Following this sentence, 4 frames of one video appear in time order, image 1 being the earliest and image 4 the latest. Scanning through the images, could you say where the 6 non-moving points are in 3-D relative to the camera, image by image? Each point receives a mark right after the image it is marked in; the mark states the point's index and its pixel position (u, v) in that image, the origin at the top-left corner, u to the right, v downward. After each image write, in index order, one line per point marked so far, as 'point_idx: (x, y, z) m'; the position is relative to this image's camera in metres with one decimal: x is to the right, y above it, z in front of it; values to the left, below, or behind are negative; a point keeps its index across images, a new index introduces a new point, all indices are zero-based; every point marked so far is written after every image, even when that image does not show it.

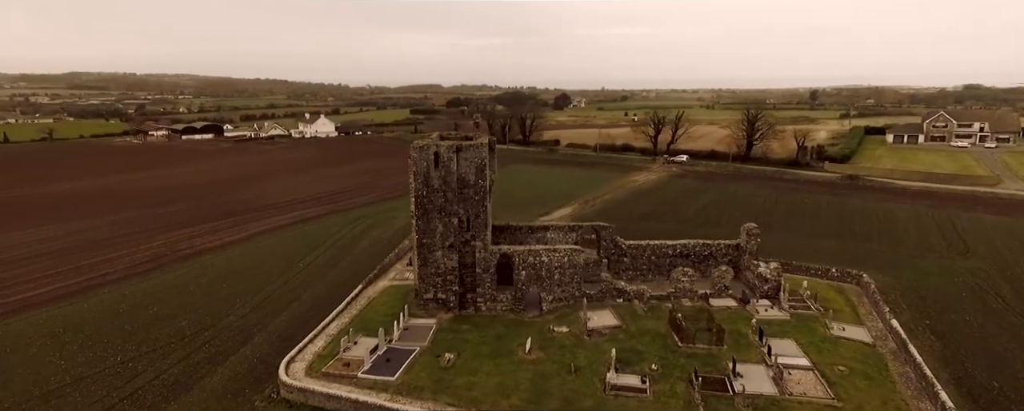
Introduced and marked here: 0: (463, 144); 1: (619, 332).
0: (-1.6, +2.0, +17.7) m
1: (+3.1, -3.7, +16.4) m
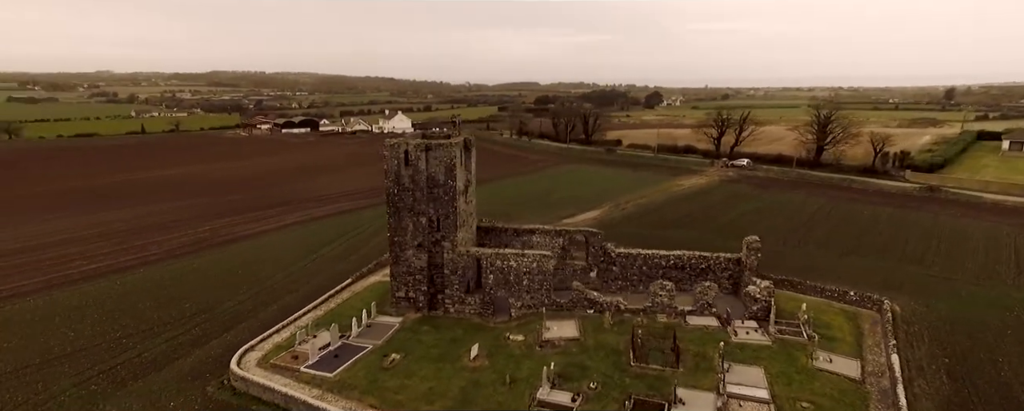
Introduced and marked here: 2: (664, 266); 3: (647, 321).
0: (-2.5, +2.0, +17.5) m
1: (+1.7, -3.9, +15.5) m
2: (+5.4, -2.2, +19.9) m
3: (+4.0, -3.5, +16.6) m
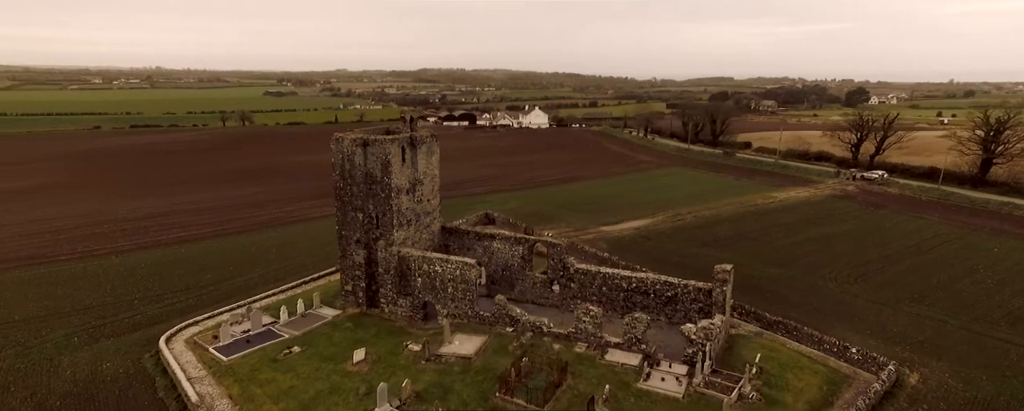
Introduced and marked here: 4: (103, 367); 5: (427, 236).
0: (-4.5, +2.1, +17.3) m
1: (-1.3, -4.1, +14.3) m
2: (+3.5, -2.6, +17.4) m
3: (+1.2, -3.8, +14.7) m
4: (-12.0, -4.7, +16.2) m
5: (-3.0, -1.1, +19.5) m
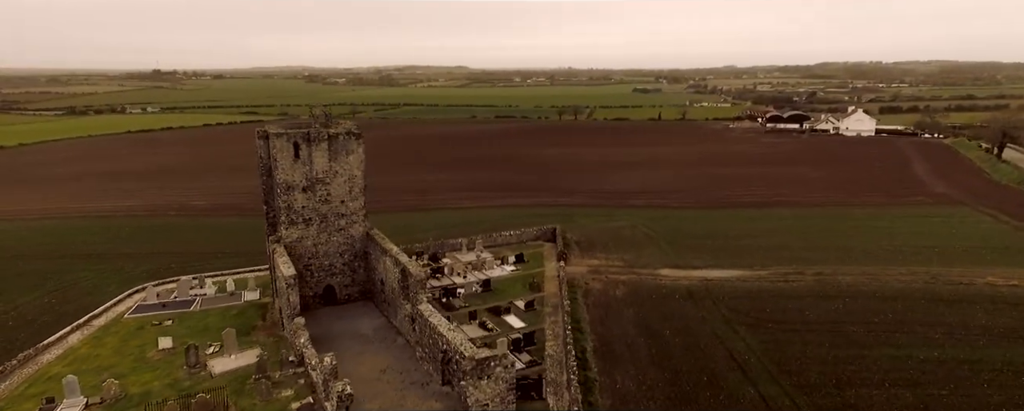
0: (-7.7, +2.3, +17.5) m
1: (-7.6, -4.2, +13.5) m
2: (-1.7, -3.5, +13.3) m
3: (-5.3, -4.3, +12.4) m
4: (-15.3, -3.5, +21.0) m
5: (-5.7, -1.2, +18.5) m
